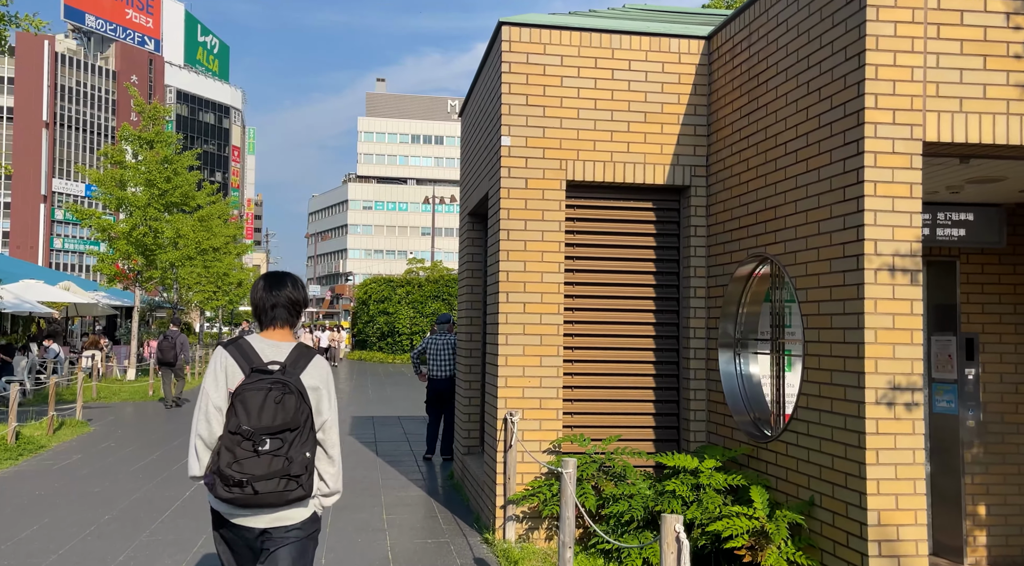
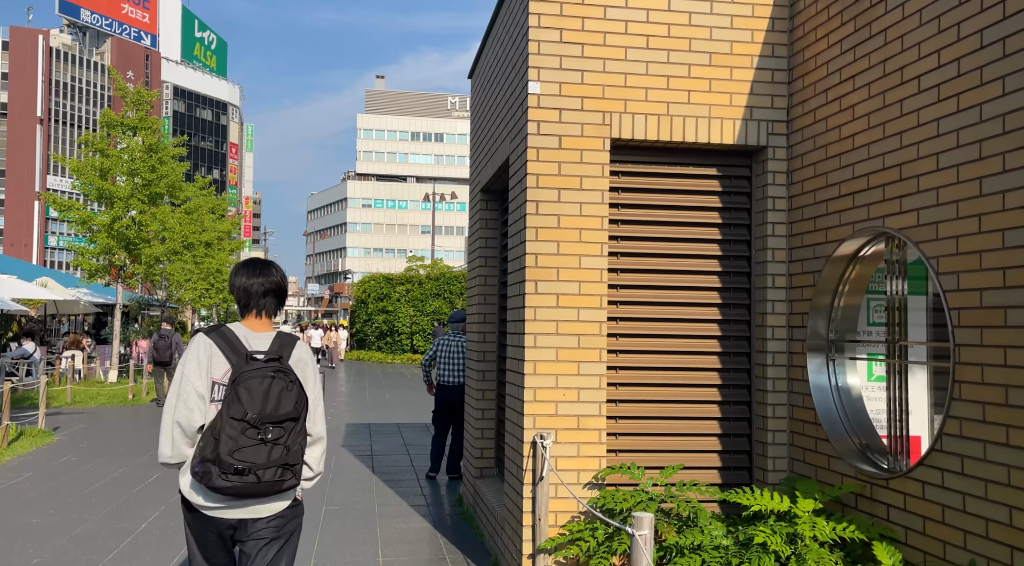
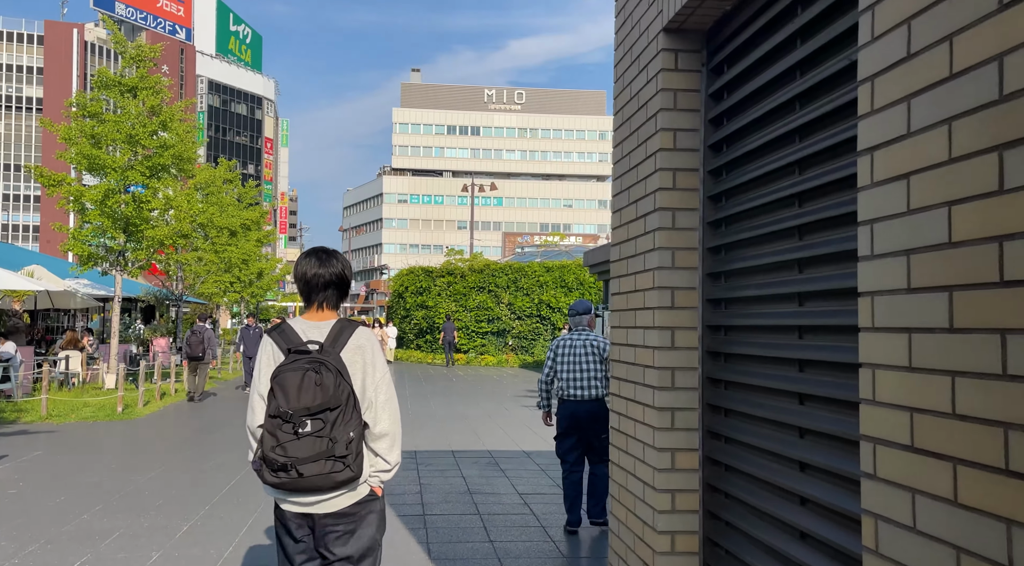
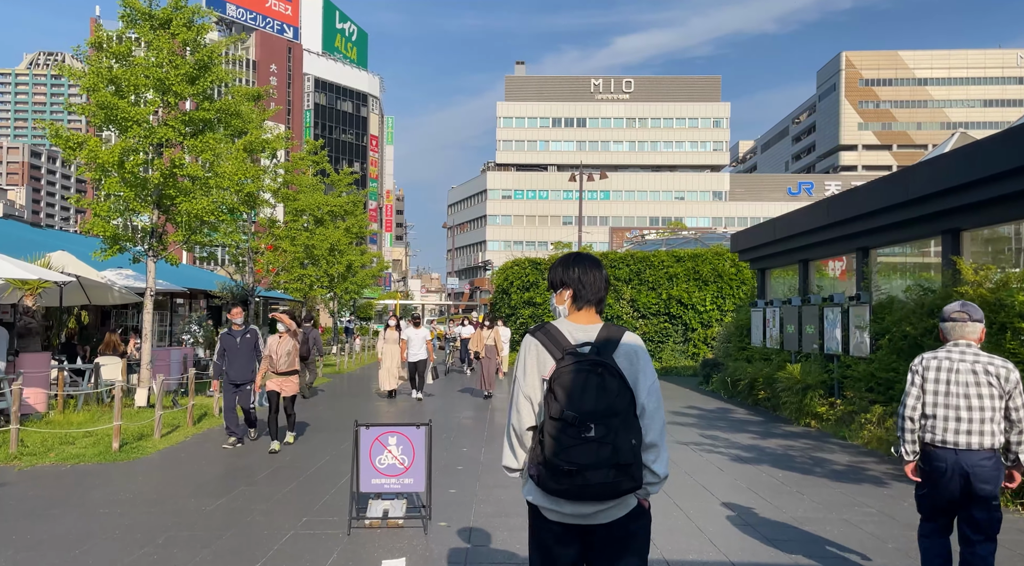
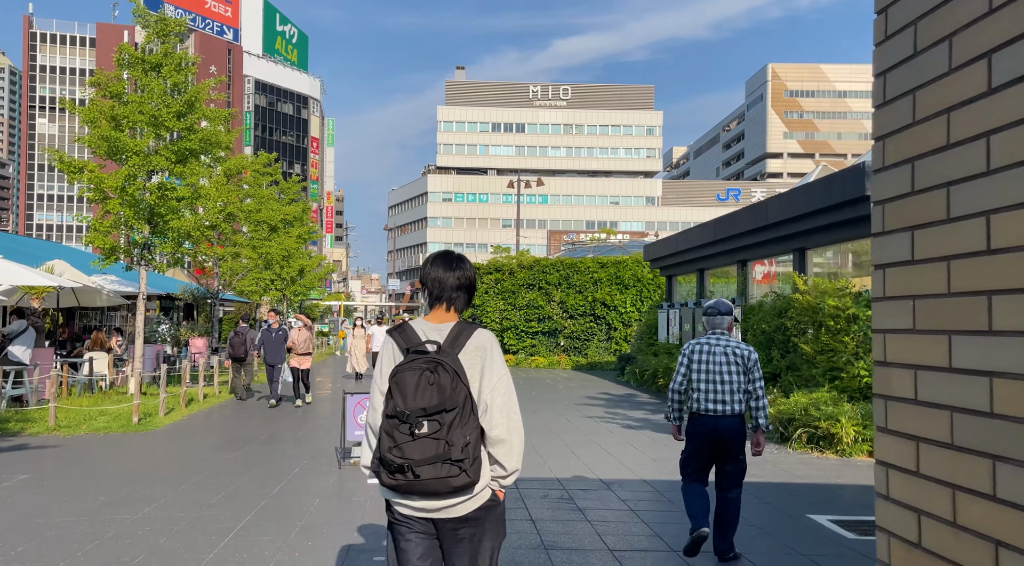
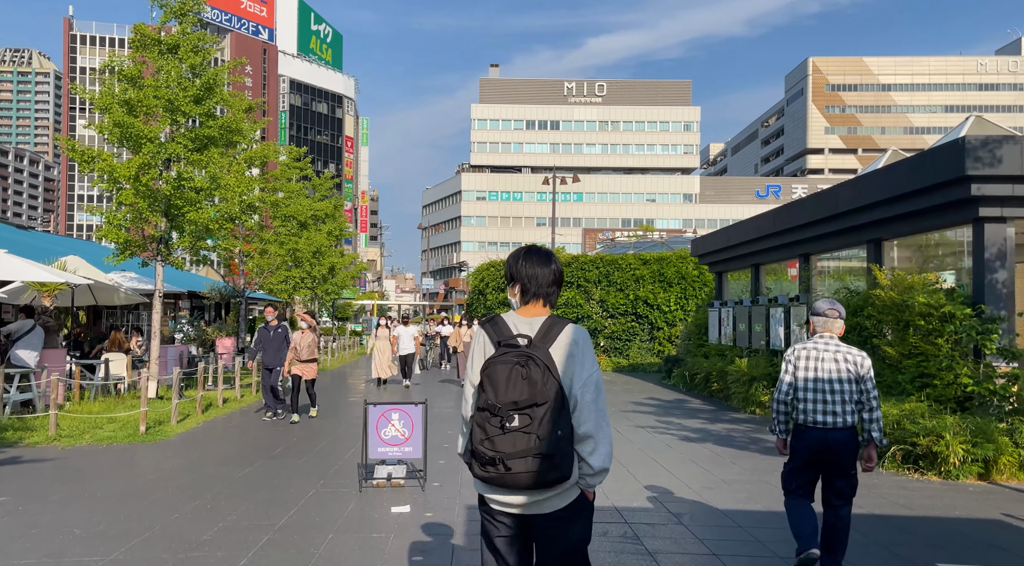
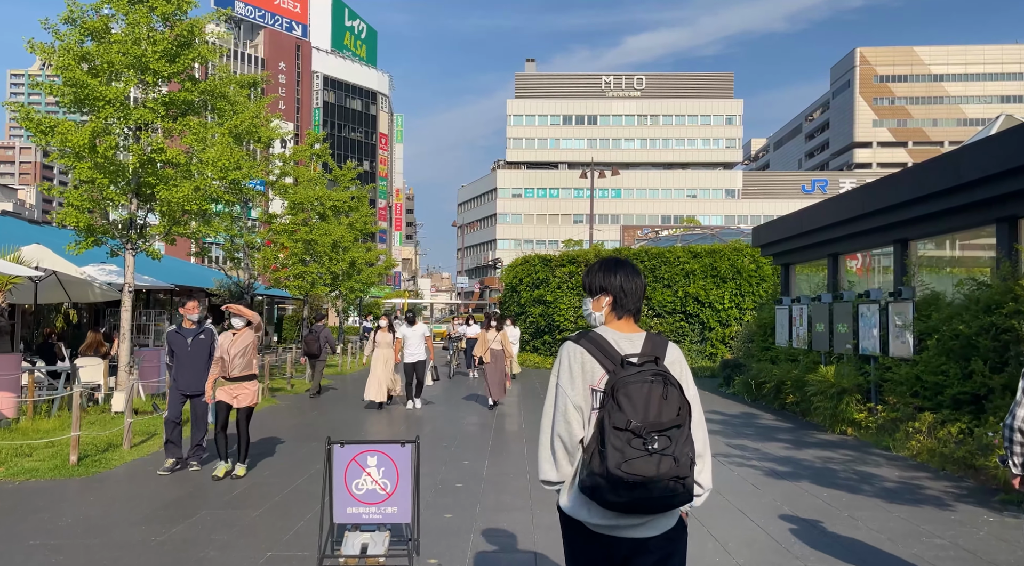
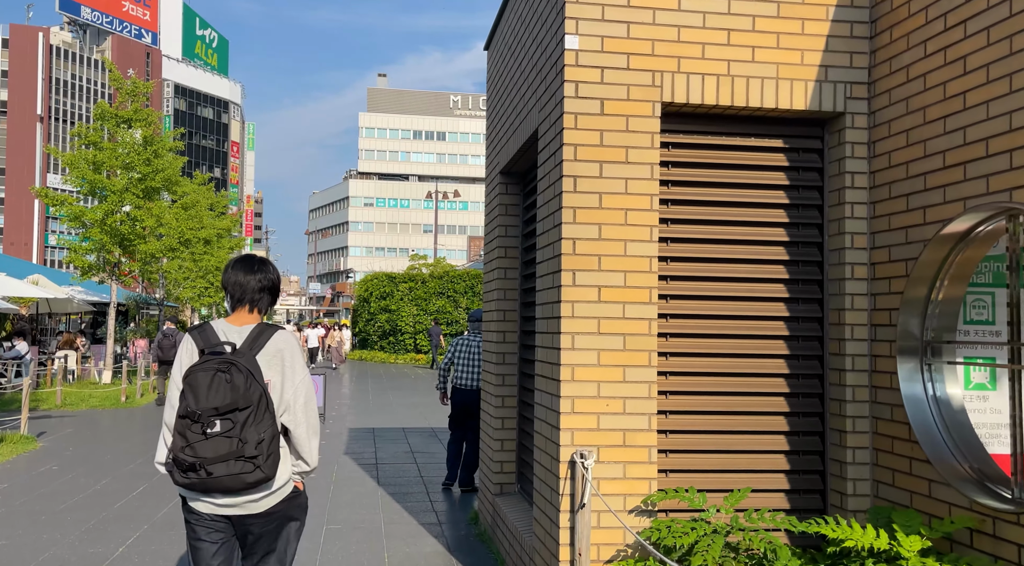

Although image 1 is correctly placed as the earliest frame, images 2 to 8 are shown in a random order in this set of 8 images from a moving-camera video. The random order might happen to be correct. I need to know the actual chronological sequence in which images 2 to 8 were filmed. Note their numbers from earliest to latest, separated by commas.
2, 8, 3, 5, 6, 4, 7
